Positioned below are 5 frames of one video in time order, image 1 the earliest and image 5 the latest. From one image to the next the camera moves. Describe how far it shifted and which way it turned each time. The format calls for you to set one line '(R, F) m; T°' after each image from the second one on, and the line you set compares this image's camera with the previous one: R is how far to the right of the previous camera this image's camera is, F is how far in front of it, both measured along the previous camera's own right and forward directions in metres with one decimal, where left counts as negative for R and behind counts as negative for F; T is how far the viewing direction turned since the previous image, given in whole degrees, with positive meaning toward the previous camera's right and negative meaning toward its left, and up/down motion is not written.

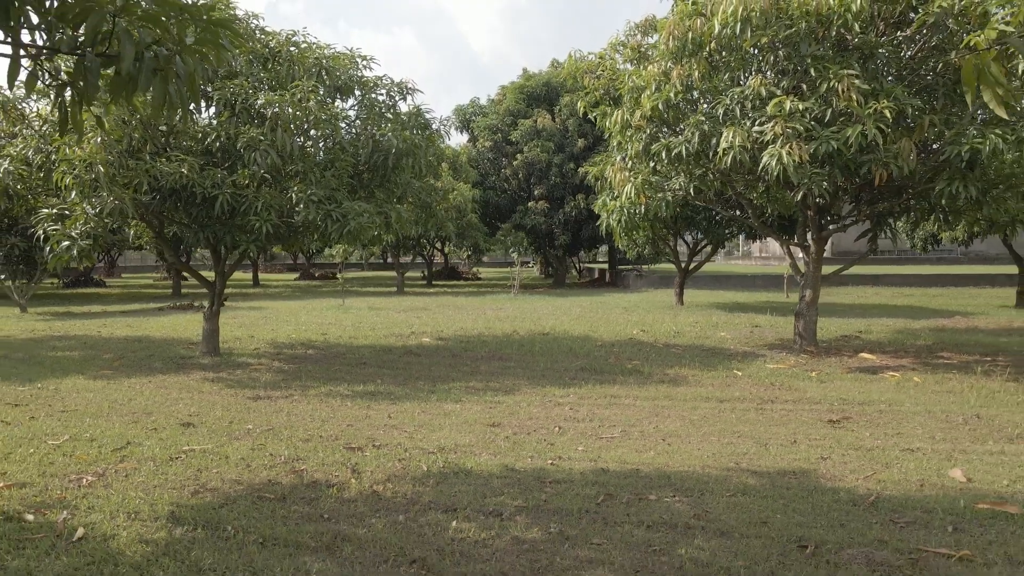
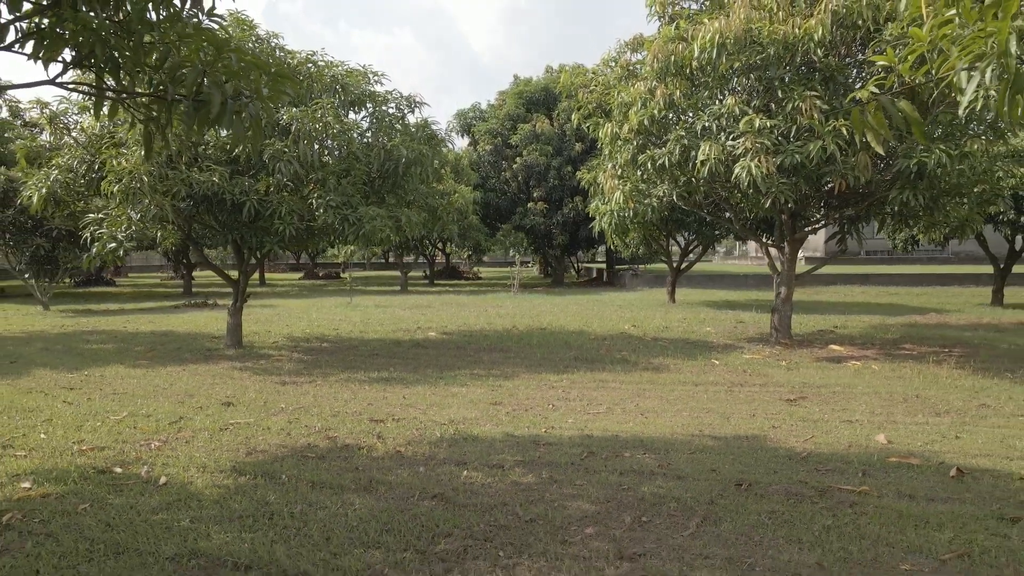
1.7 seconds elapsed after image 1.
(0.0, -0.9) m; 0°
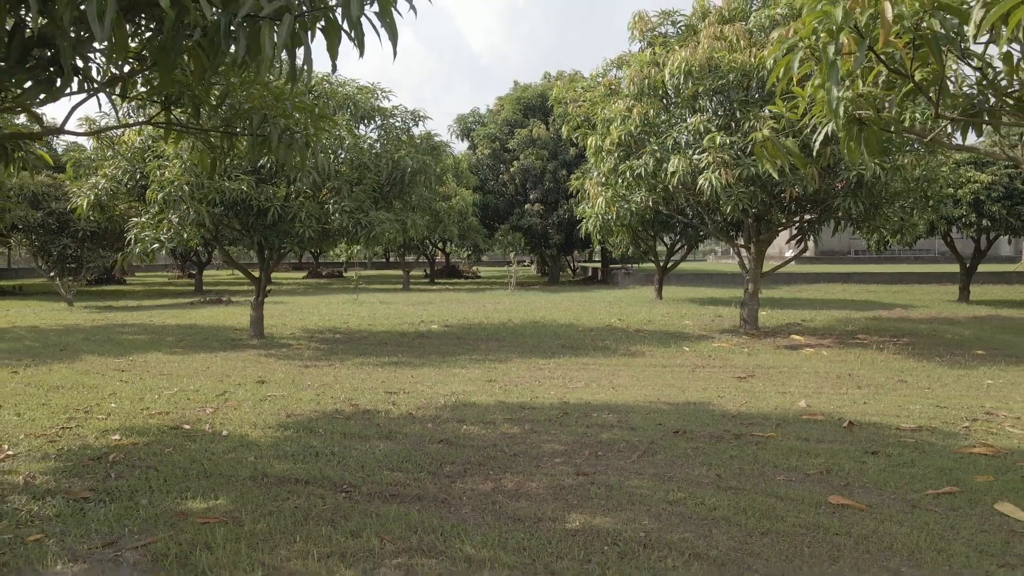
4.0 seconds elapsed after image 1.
(+0.1, -1.2) m; 0°
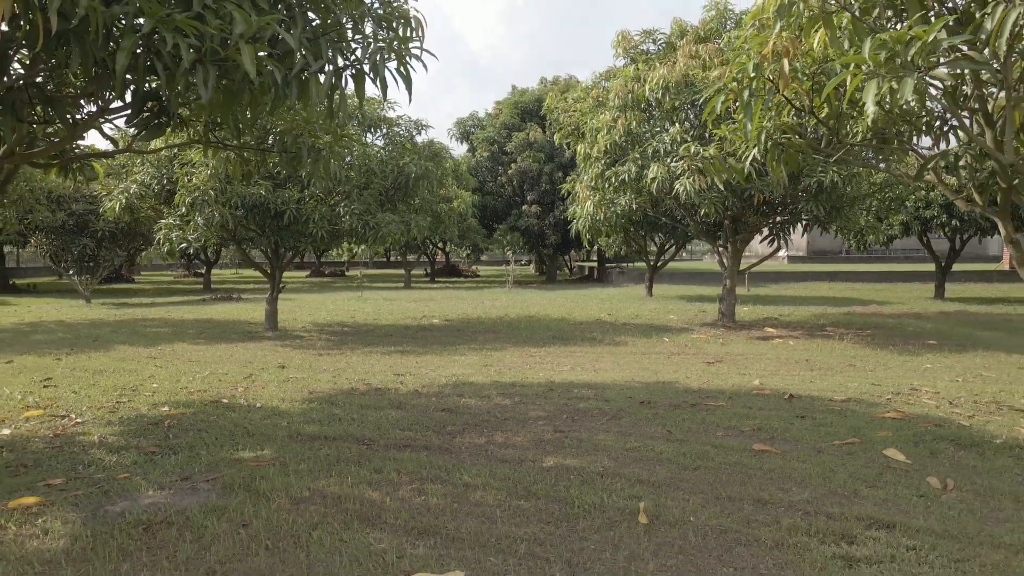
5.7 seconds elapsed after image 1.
(+0.1, -1.0) m; 0°
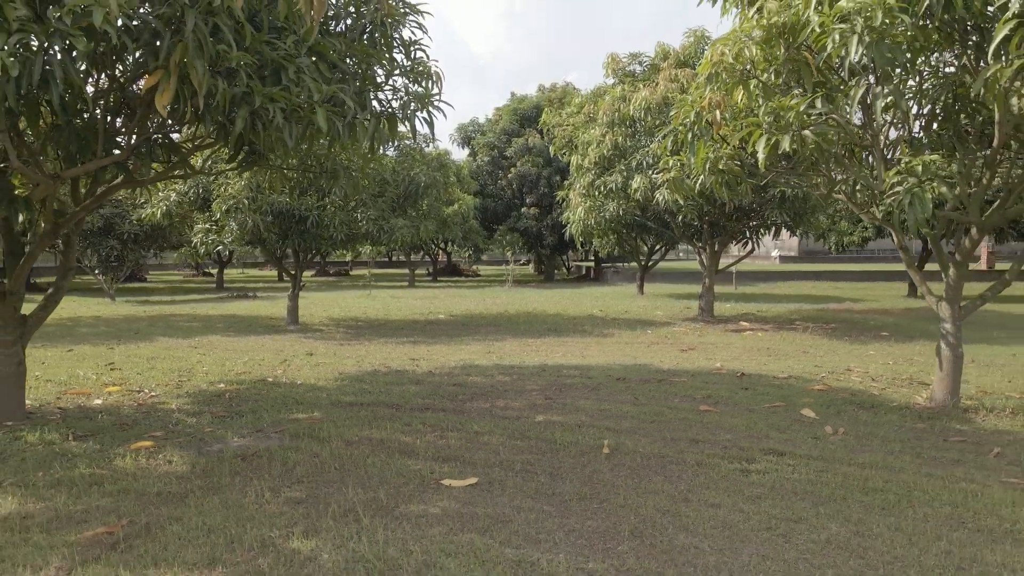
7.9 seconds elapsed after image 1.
(0.0, -1.4) m; 0°
